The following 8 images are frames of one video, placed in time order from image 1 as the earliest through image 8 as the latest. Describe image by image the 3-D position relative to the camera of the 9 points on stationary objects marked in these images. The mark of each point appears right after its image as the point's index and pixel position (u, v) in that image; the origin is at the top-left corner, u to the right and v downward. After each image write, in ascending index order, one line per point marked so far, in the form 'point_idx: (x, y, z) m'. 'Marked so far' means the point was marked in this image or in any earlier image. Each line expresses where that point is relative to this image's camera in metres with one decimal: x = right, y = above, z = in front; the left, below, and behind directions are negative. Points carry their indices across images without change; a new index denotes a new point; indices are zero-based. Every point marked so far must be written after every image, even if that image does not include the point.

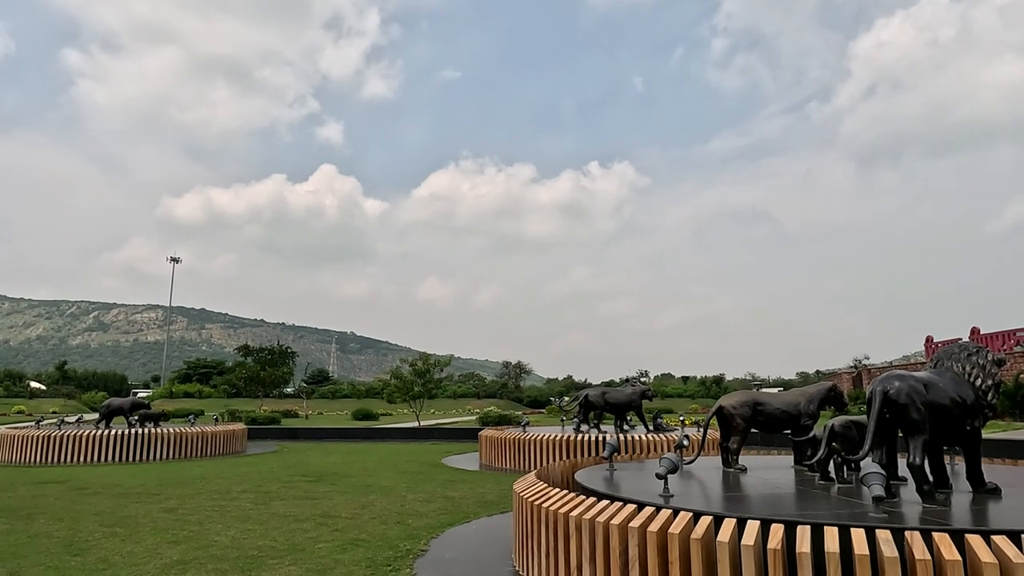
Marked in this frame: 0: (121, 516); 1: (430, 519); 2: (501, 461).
0: (-4.9, -2.9, +8.4) m
1: (-1.0, -3.0, +8.5) m
2: (-0.1, -4.1, +15.7) m
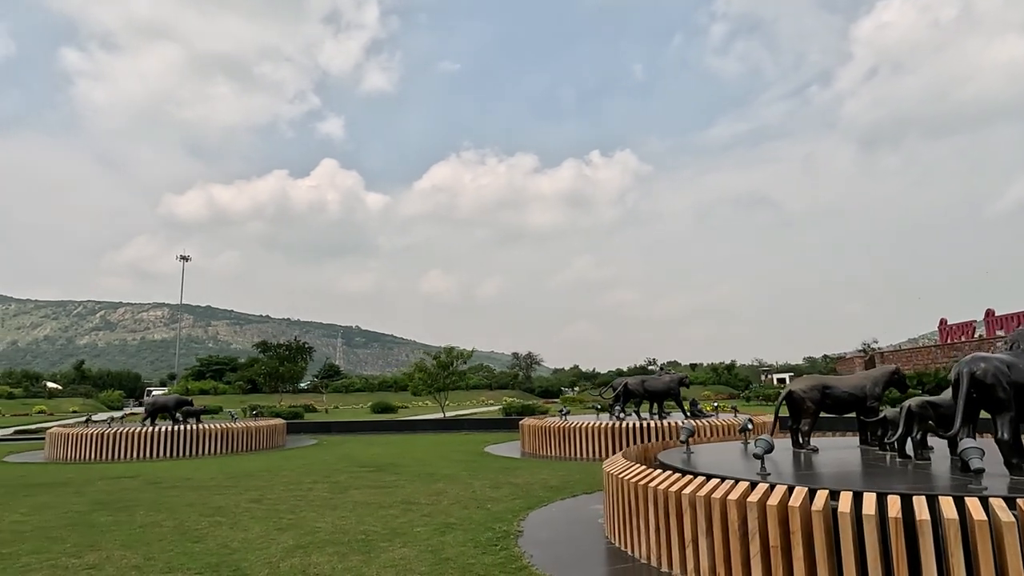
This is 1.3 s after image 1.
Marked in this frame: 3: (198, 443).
0: (-4.0, -2.9, +8.8) m
1: (-0.1, -2.9, +8.9) m
2: (+0.9, -3.9, +16.1) m
3: (-8.6, -4.3, +18.1) m
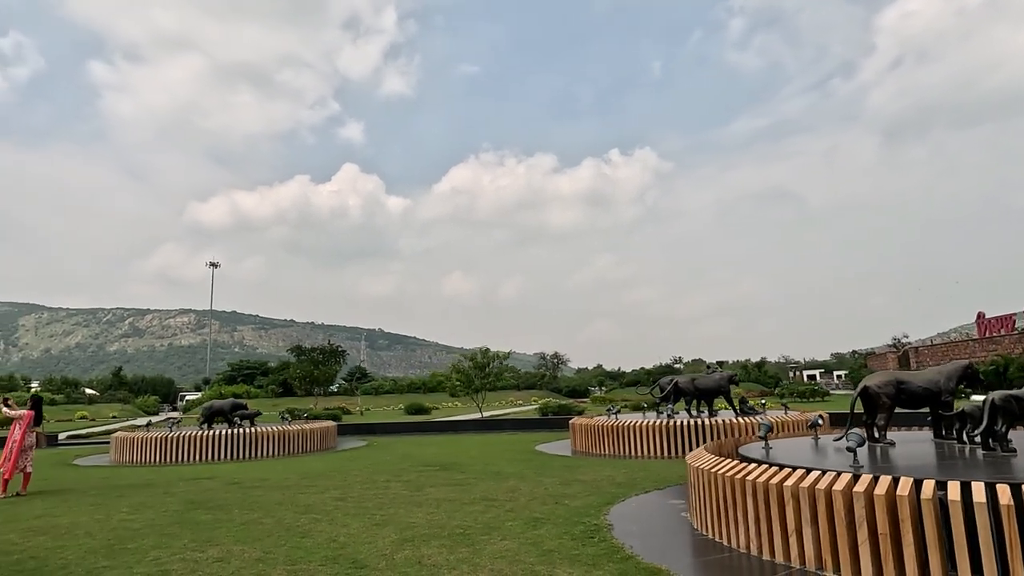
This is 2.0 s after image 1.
0: (-2.9, -3.1, +9.3) m
1: (+1.0, -3.0, +9.2) m
2: (+2.2, -4.0, +16.4) m
3: (-7.2, -4.5, +18.7) m
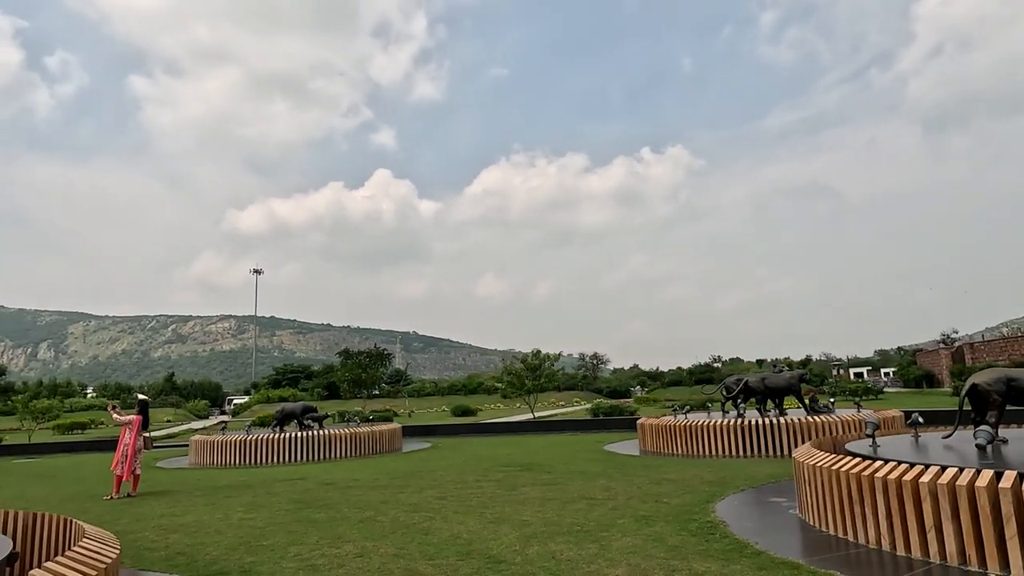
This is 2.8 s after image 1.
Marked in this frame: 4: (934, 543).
0: (-1.5, -3.2, +9.6) m
1: (+2.4, -3.0, +9.4) m
2: (+4.0, -4.0, +16.5) m
3: (-5.3, -4.7, +19.2) m
4: (+3.6, -2.2, +5.7) m
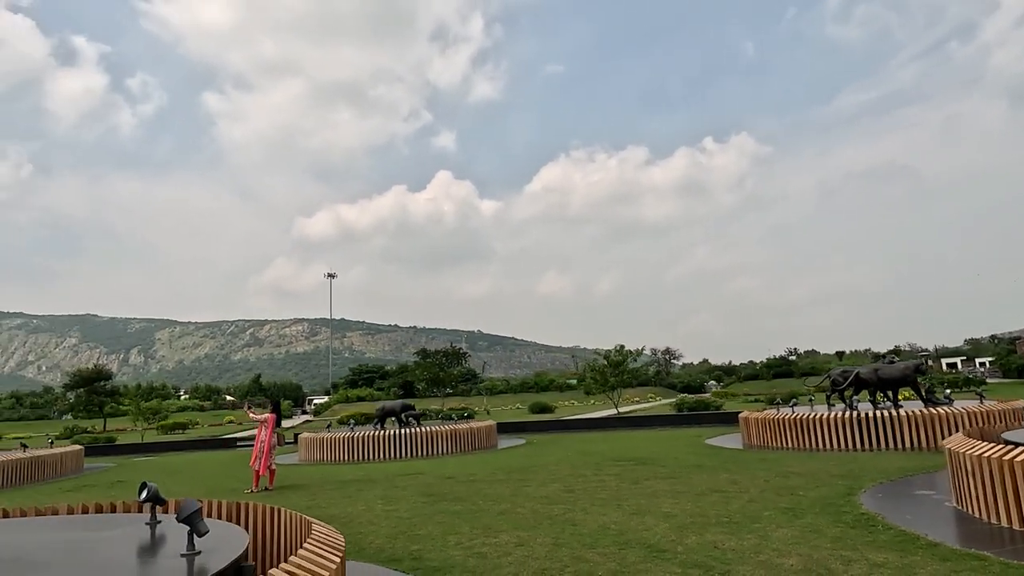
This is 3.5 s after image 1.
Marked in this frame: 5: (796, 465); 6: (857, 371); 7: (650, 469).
0: (+0.4, -3.1, +9.8) m
1: (+4.3, -2.8, +9.3) m
2: (+6.5, -3.8, +16.2) m
3: (-2.4, -4.7, +19.8) m
4: (+5.1, -2.0, +5.4) m
5: (+5.0, -3.1, +11.5) m
6: (+8.3, -2.0, +15.9) m
7: (+2.5, -3.3, +12.0) m
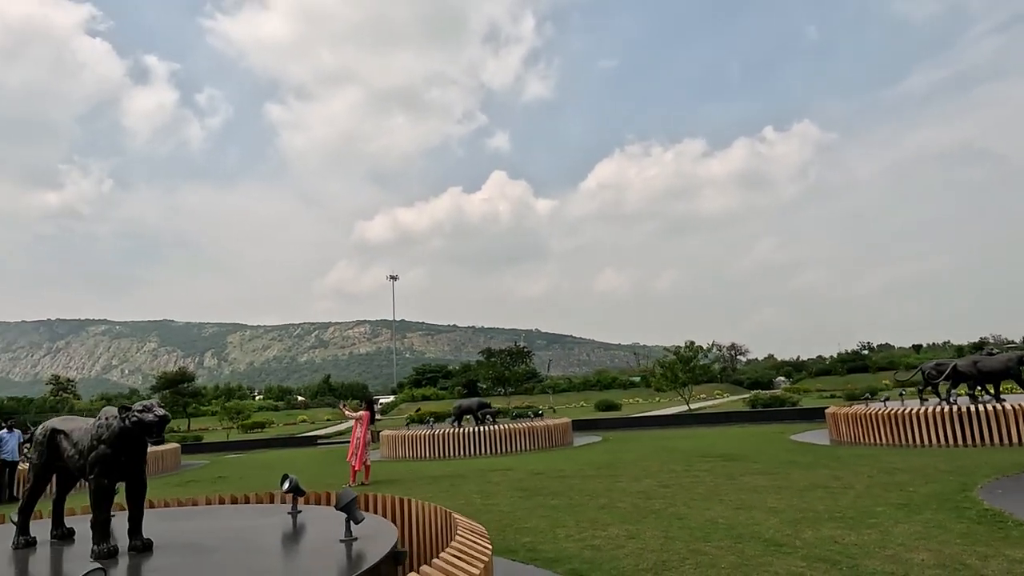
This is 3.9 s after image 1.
0: (+1.9, -3.1, +9.9) m
1: (+5.7, -2.7, +9.0) m
2: (+8.5, -3.5, +15.7) m
3: (-0.1, -4.7, +20.0) m
4: (+6.2, -1.9, +5.1) m
5: (+6.5, -2.9, +11.1) m
6: (+10.2, -1.8, +15.3) m
7: (+4.1, -3.2, +11.9) m
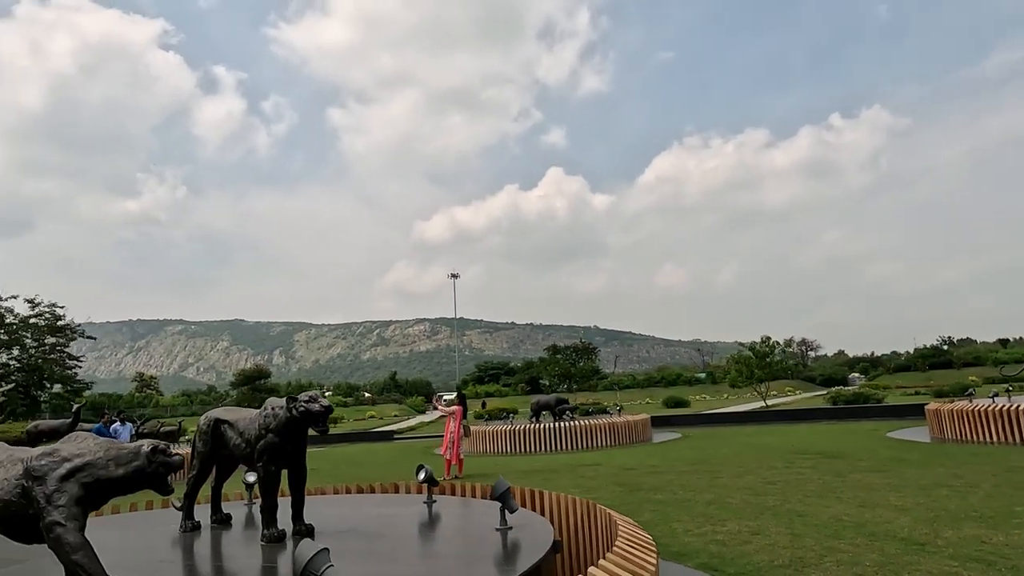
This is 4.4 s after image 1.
0: (+3.4, -3.0, +9.7) m
1: (+7.1, -2.6, +8.5) m
2: (+10.5, -3.3, +14.9) m
3: (+2.3, -4.5, +20.0) m
4: (+7.2, -1.8, +4.6) m
5: (+8.2, -2.7, +10.5) m
6: (+12.2, -1.5, +14.4) m
7: (+5.8, -3.0, +11.5) m
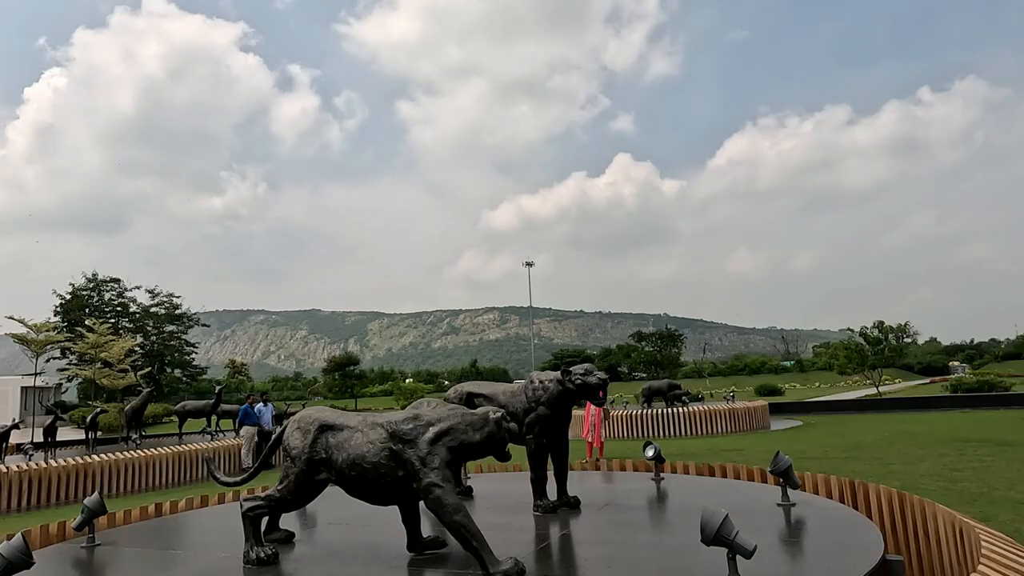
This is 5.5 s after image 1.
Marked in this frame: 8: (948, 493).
0: (+5.9, -2.6, +9.2) m
1: (+9.4, -2.2, +7.6) m
2: (+13.5, -2.8, +13.7) m
3: (+5.8, -4.0, +19.6) m
4: (+9.1, -1.5, +3.7) m
5: (+10.7, -2.4, +9.6) m
6: (+15.0, -1.0, +13.0) m
7: (+8.4, -2.7, +10.8) m
8: (+5.3, -2.5, +8.0) m
